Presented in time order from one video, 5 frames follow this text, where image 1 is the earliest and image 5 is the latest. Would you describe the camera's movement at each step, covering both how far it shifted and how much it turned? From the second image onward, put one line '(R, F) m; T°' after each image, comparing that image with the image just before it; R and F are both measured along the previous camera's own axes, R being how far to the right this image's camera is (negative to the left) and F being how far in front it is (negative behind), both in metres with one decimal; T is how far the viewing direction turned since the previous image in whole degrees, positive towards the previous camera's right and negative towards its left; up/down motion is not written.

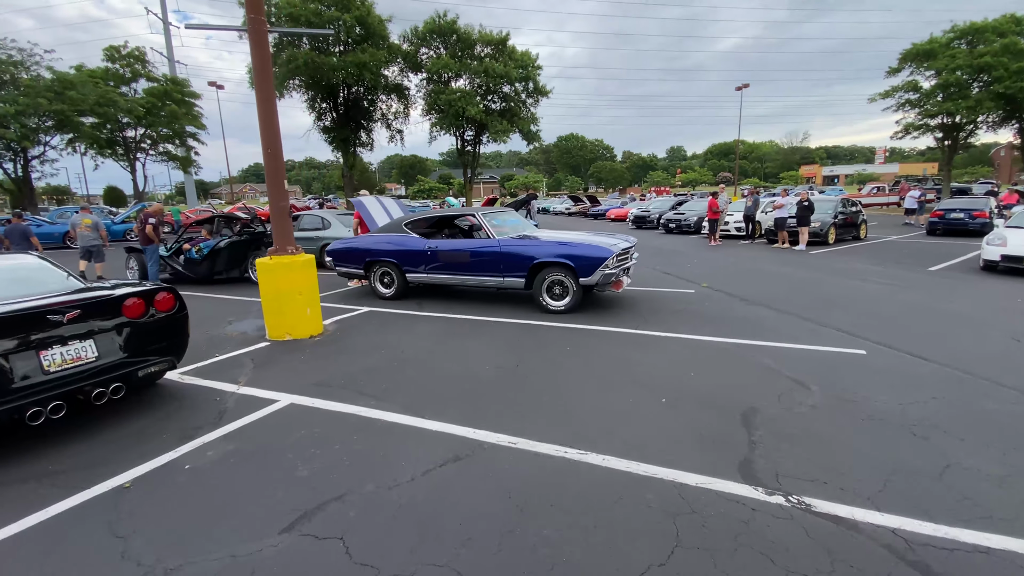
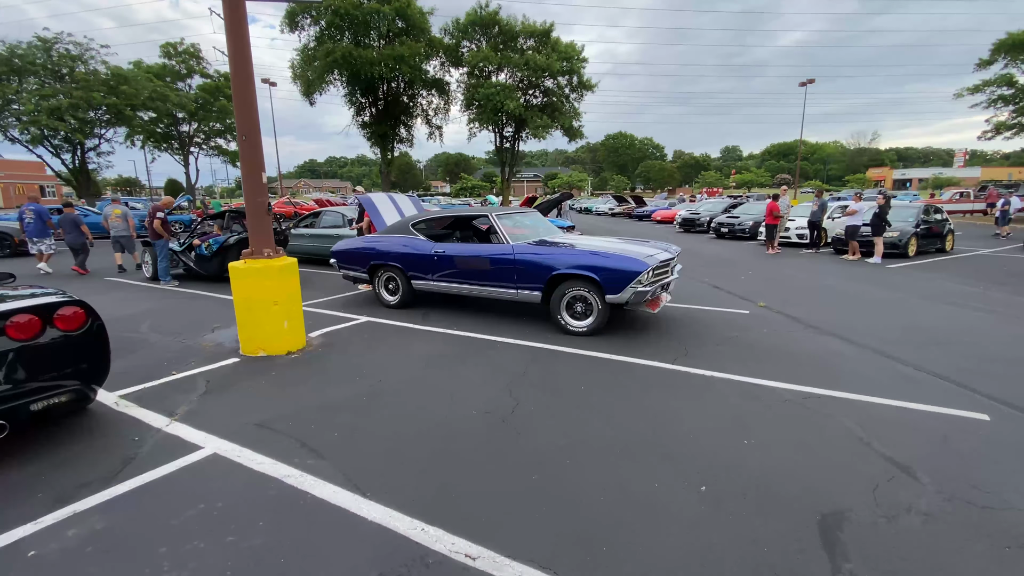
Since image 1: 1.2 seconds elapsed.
(+0.3, +1.0) m; -5°
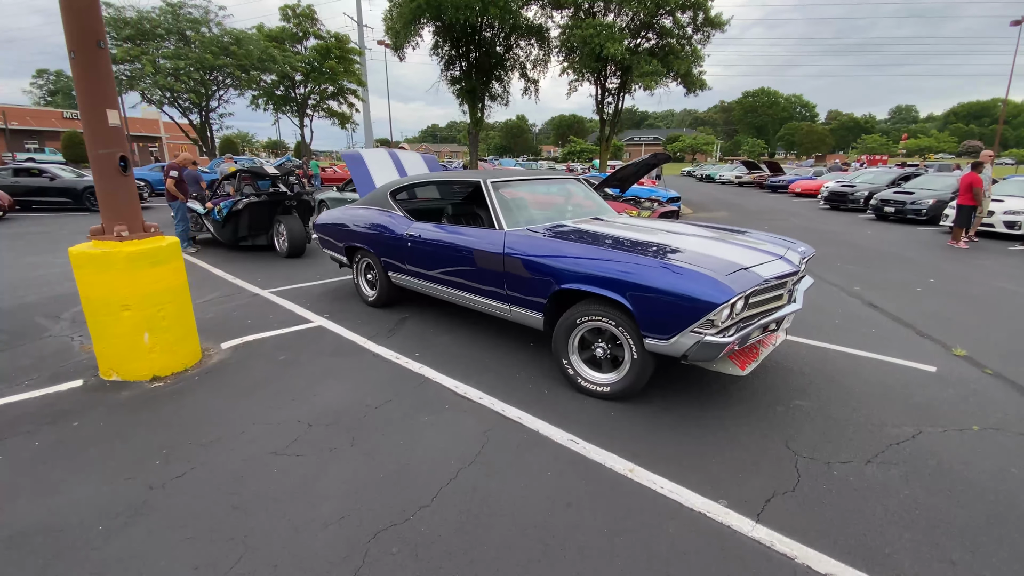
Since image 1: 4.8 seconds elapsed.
(+0.9, +2.4) m; -13°
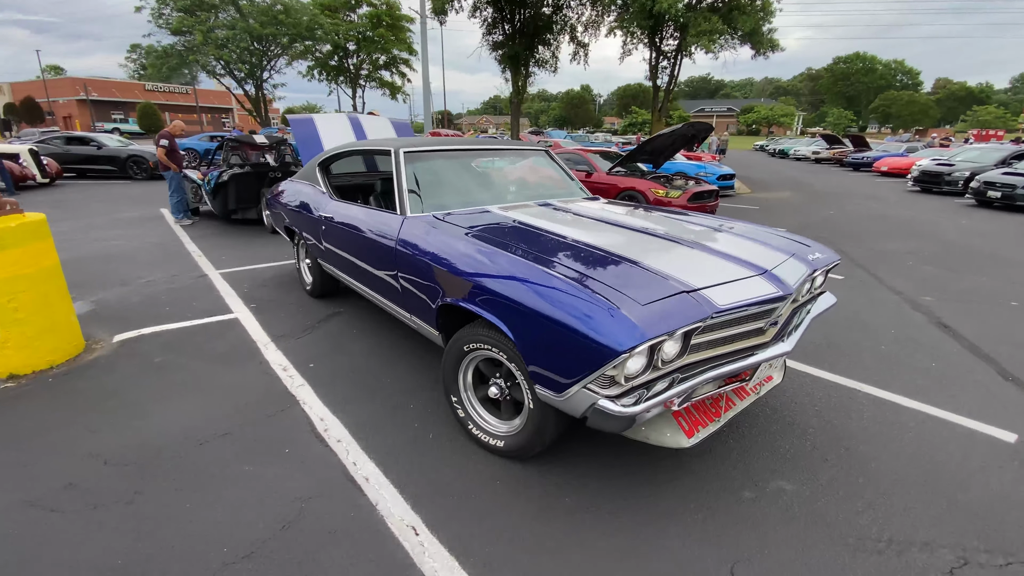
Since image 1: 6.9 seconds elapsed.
(+0.9, +0.9) m; -7°
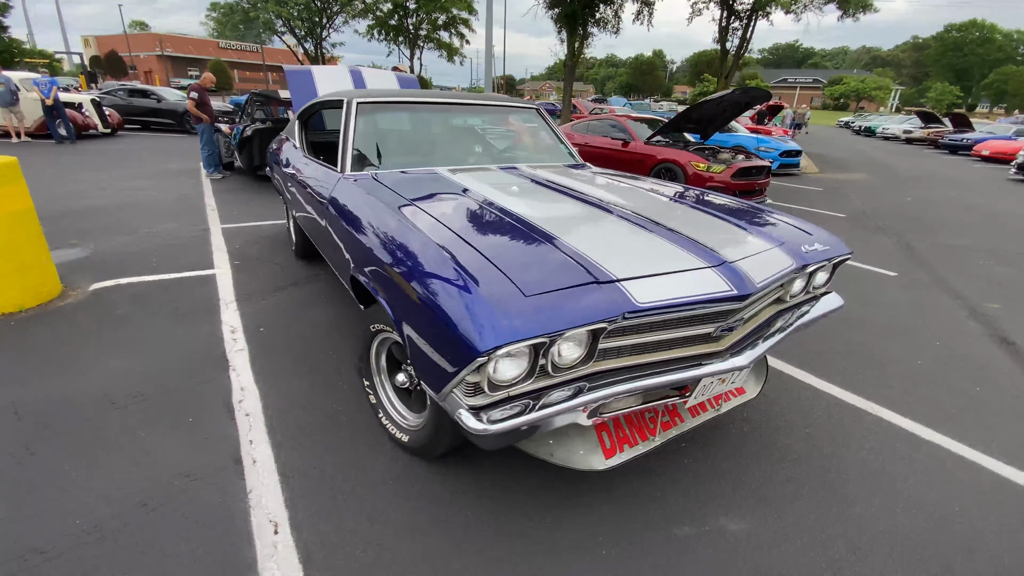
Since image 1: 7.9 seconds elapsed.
(+0.6, +0.4) m; -6°
